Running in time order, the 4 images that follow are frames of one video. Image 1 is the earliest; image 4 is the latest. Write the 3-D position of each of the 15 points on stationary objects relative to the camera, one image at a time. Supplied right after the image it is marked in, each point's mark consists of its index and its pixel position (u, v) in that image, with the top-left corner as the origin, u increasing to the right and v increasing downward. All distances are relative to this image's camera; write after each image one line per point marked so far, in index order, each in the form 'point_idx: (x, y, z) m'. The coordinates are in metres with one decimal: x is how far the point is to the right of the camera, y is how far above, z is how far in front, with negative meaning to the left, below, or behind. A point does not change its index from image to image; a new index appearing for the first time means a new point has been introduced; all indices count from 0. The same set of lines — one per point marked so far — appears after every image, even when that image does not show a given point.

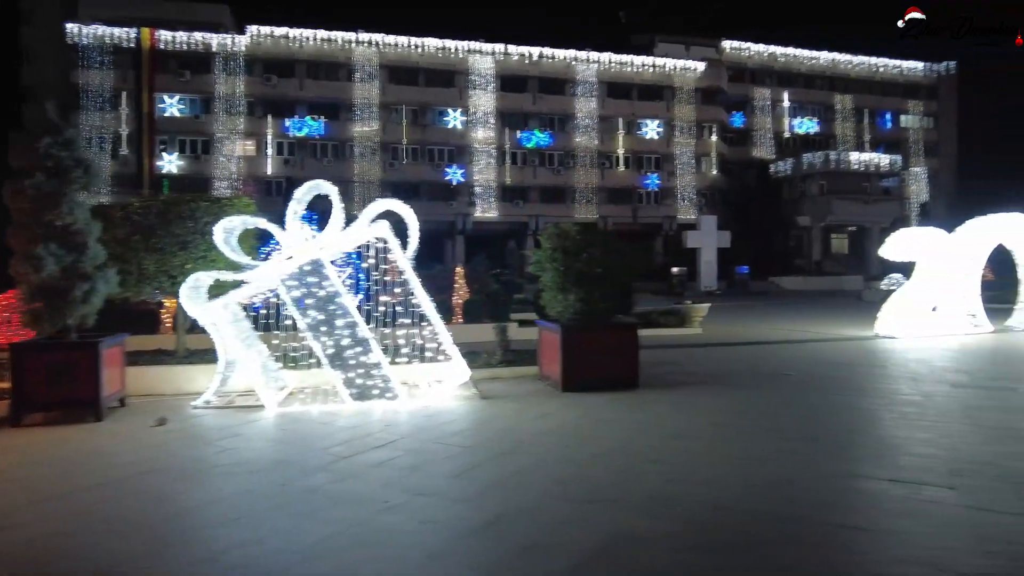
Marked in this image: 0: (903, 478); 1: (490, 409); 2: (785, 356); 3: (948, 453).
0: (+3.6, -1.8, +6.1) m
1: (-0.4, -1.8, +9.6) m
2: (+6.0, -1.5, +14.1) m
3: (+4.5, -1.7, +6.8) m
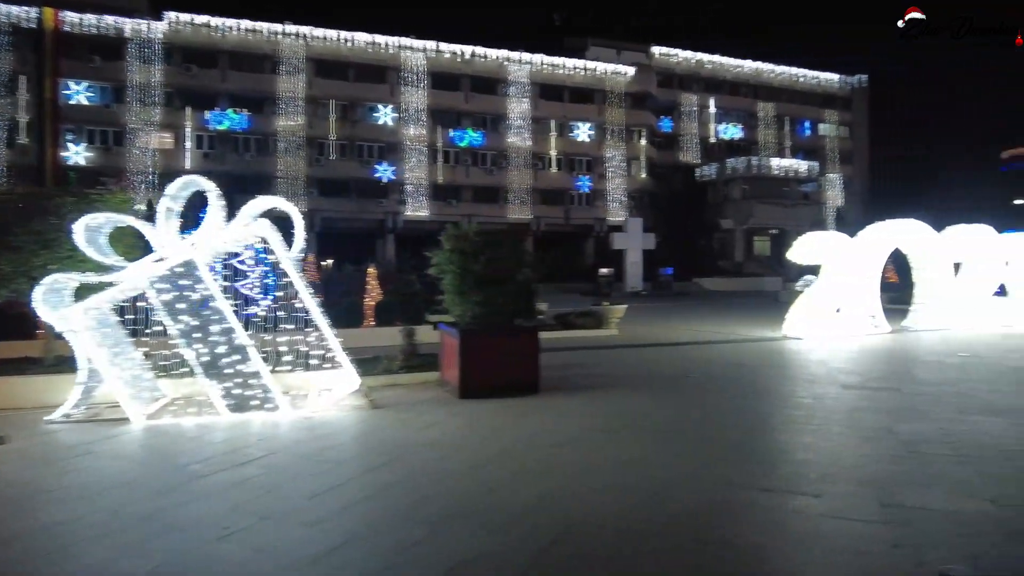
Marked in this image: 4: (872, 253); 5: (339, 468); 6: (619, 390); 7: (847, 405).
0: (+2.4, -1.8, +6.1) m
1: (-1.9, -1.8, +9.1) m
2: (+4.0, -1.6, +14.2) m
3: (+3.3, -1.8, +6.8) m
4: (+10.2, +0.9, +18.5) m
5: (-1.9, -2.0, +7.0) m
6: (+1.8, -1.7, +10.6) m
7: (+4.8, -1.7, +9.3) m
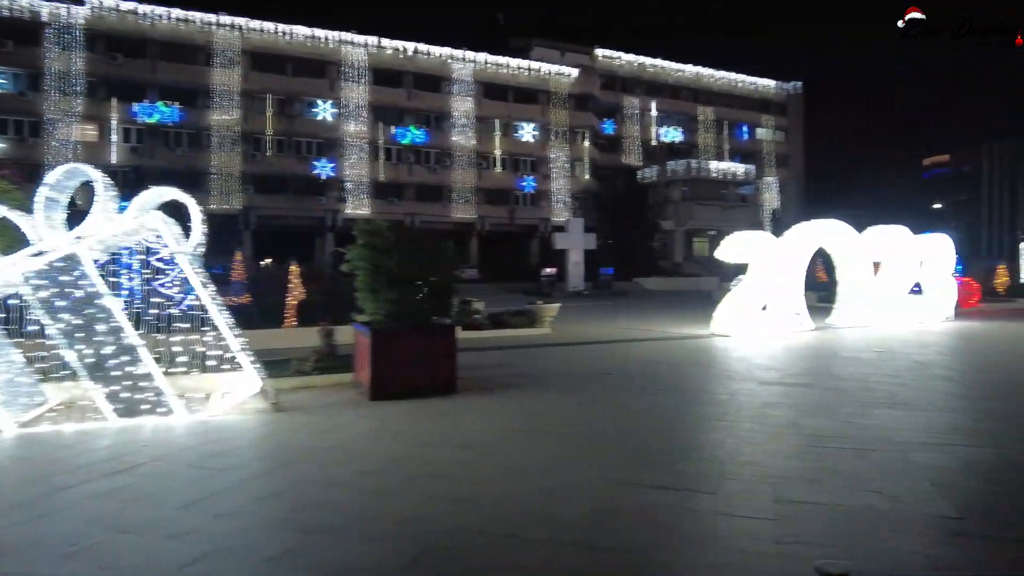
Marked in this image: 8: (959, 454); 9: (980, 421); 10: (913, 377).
0: (+1.4, -1.8, +6.0) m
1: (-3.1, -1.8, +8.7) m
2: (+2.3, -1.5, +14.2) m
3: (+2.2, -1.7, +6.7) m
4: (+8.3, +0.9, +18.9) m
5: (-2.9, -1.9, +6.5) m
6: (+0.4, -1.7, +10.4) m
7: (+3.6, -1.7, +9.3) m
8: (+4.5, -1.7, +6.5) m
9: (+5.8, -1.6, +7.9) m
10: (+7.1, -1.5, +11.3) m
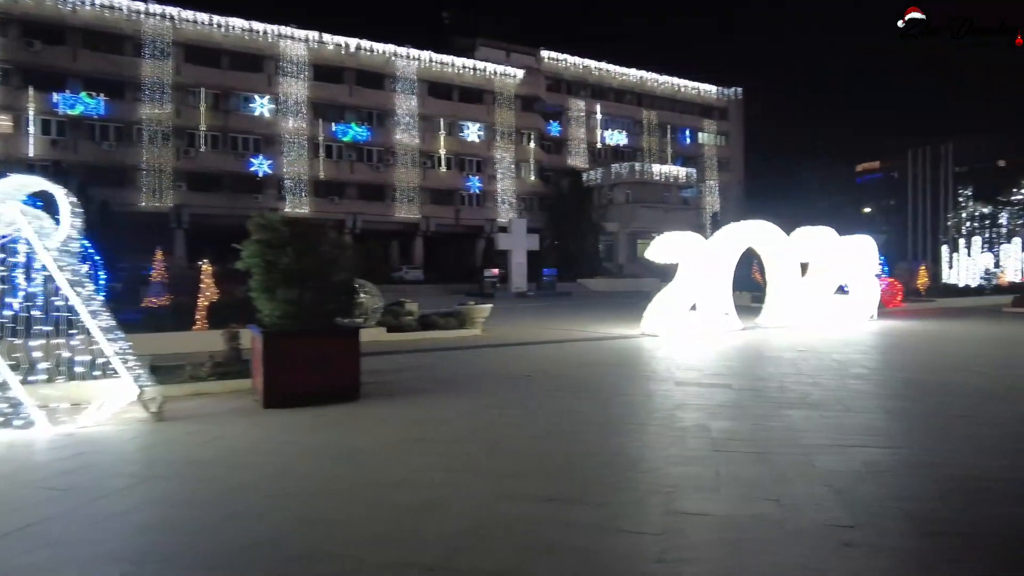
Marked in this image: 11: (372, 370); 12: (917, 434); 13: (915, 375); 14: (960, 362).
0: (+0.4, -1.8, +5.6) m
1: (-4.3, -1.8, +7.9) m
2: (+0.7, -1.5, +13.8) m
3: (+1.1, -1.7, +6.4) m
4: (+6.2, +0.9, +19.0) m
5: (-4.0, -1.9, +5.8) m
6: (-0.9, -1.7, +9.9) m
7: (+2.3, -1.6, +9.1) m
8: (+3.4, -1.6, +6.3) m
9: (+4.6, -1.6, +7.8) m
10: (+5.6, -1.5, +11.3) m
11: (-2.7, -1.6, +12.4) m
12: (+4.5, -1.6, +7.2) m
13: (+7.1, -1.5, +11.2) m
14: (+8.9, -1.4, +12.8) m
